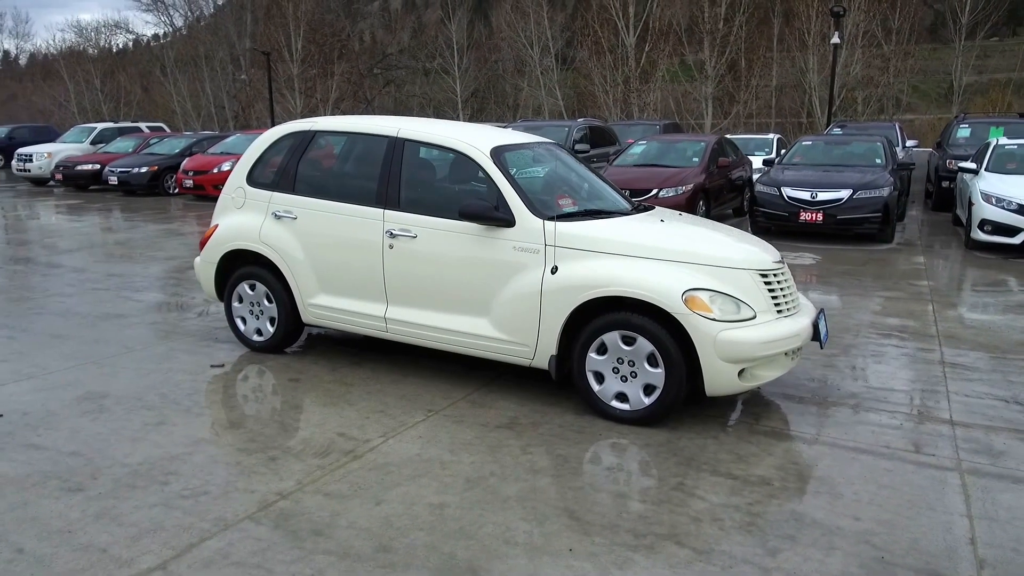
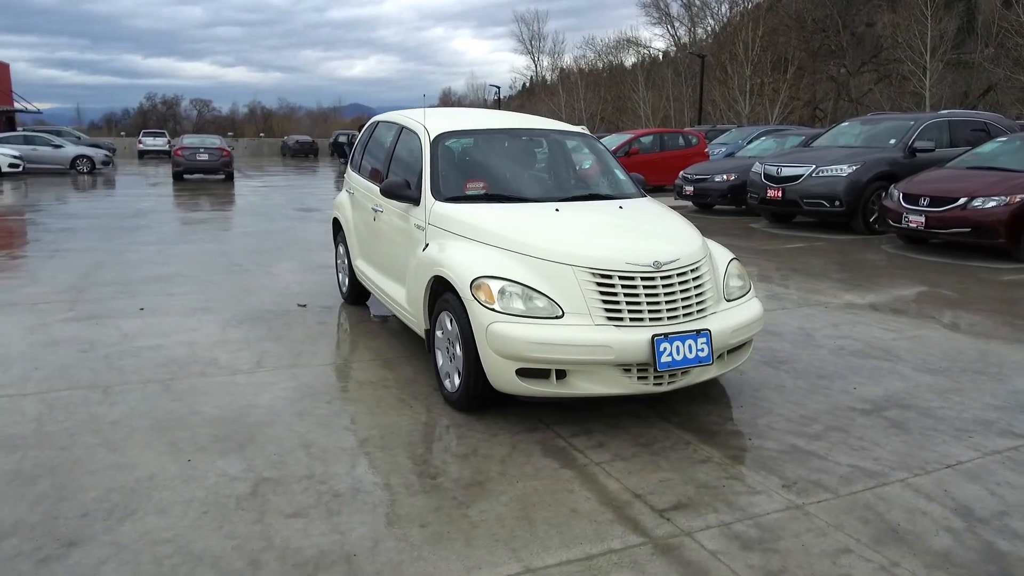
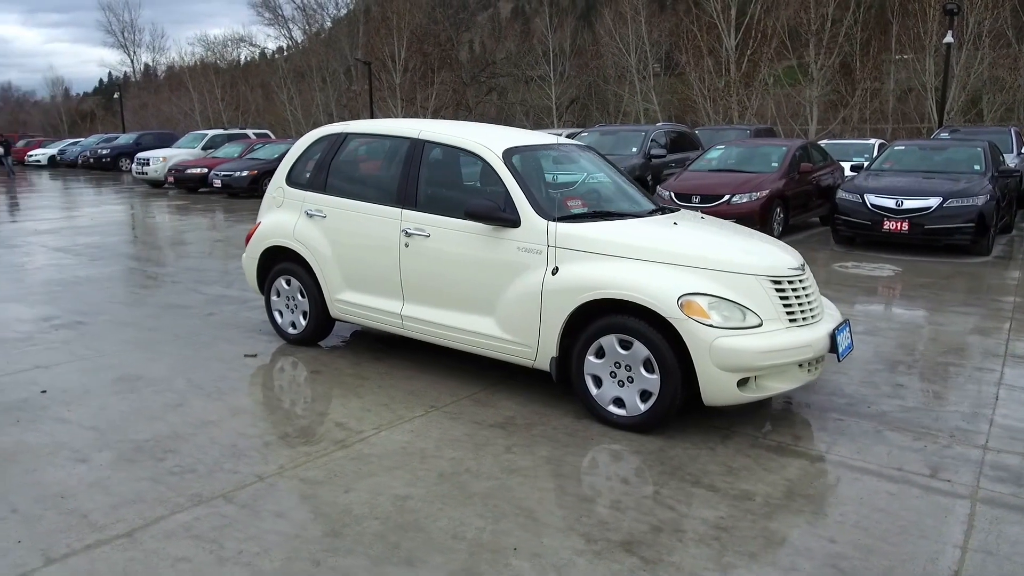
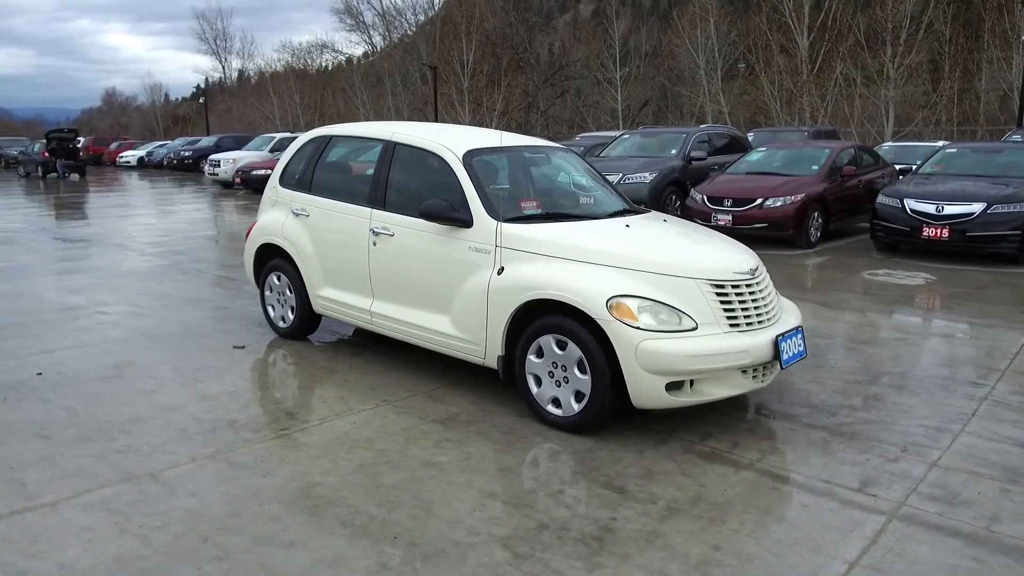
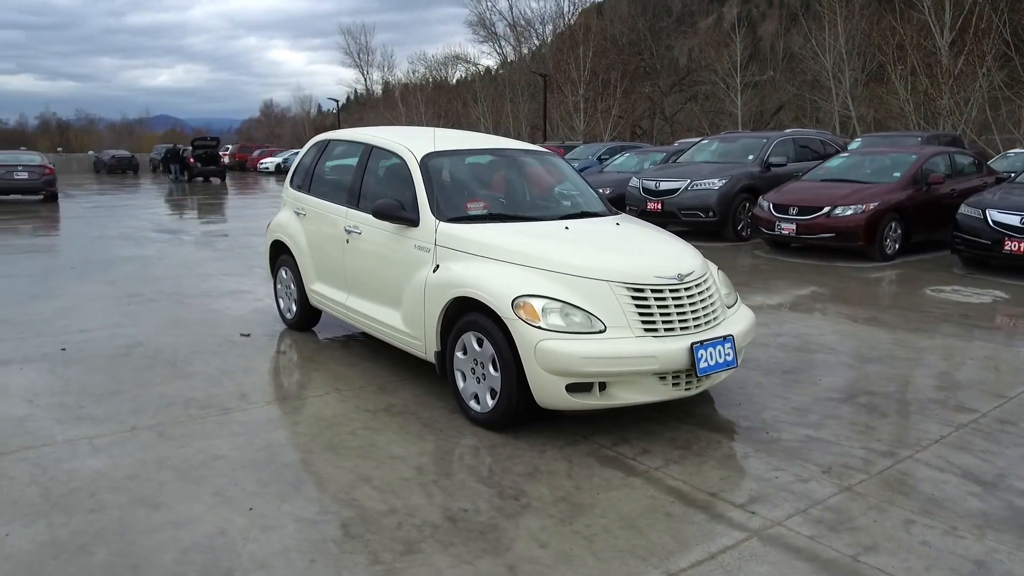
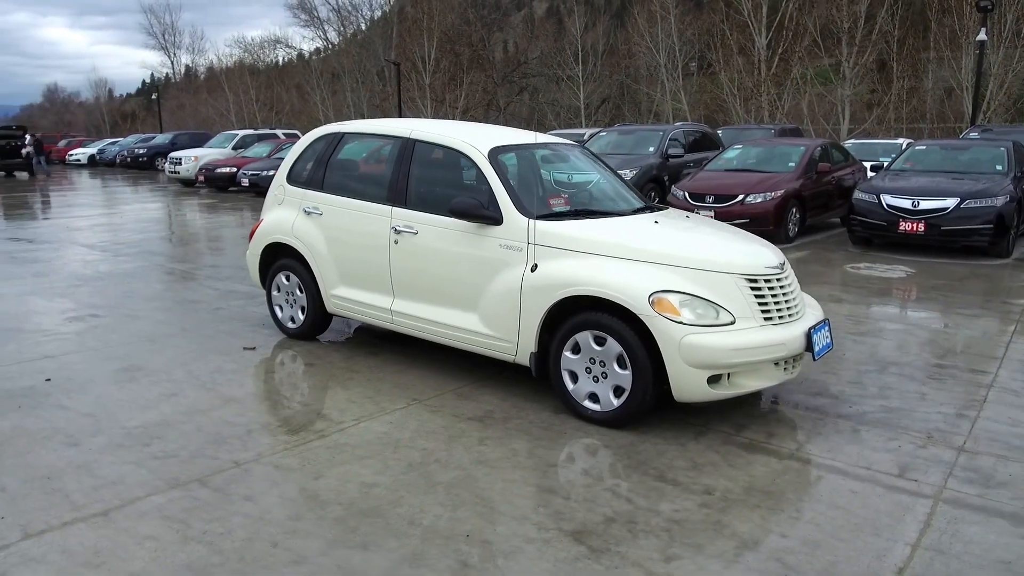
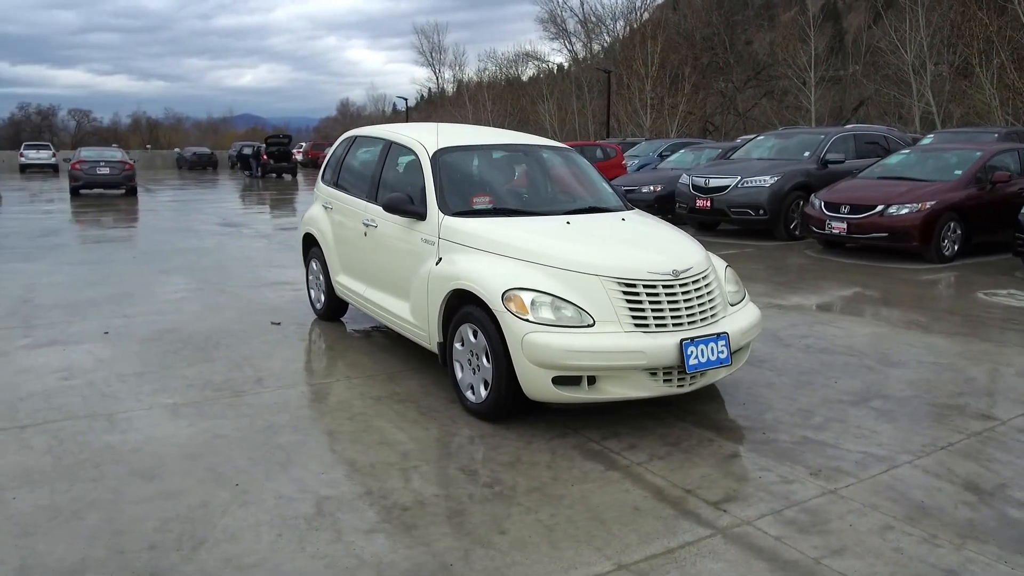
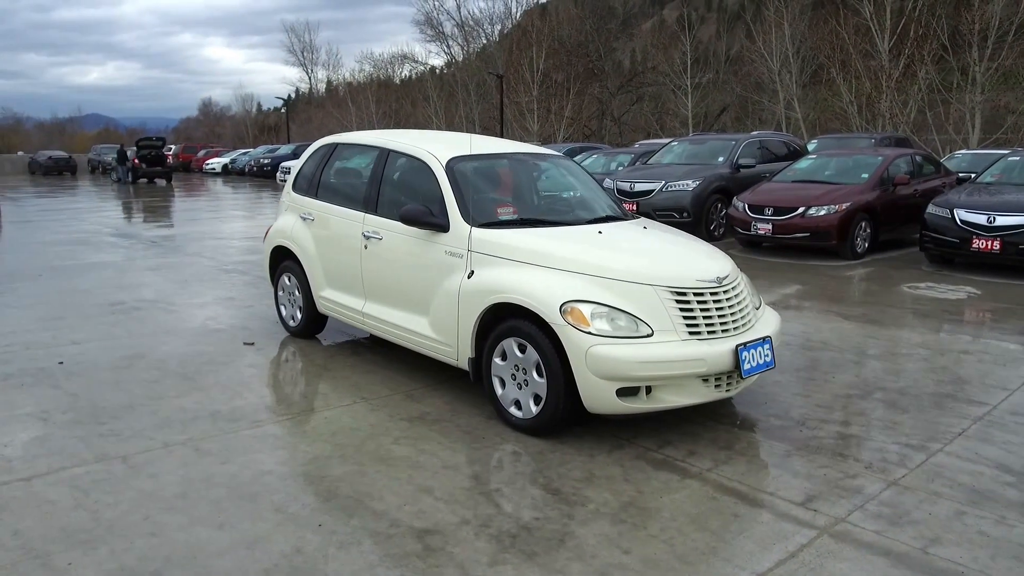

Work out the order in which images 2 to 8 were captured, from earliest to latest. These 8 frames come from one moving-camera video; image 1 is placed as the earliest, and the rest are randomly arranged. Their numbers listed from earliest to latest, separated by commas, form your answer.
3, 6, 4, 8, 5, 7, 2
